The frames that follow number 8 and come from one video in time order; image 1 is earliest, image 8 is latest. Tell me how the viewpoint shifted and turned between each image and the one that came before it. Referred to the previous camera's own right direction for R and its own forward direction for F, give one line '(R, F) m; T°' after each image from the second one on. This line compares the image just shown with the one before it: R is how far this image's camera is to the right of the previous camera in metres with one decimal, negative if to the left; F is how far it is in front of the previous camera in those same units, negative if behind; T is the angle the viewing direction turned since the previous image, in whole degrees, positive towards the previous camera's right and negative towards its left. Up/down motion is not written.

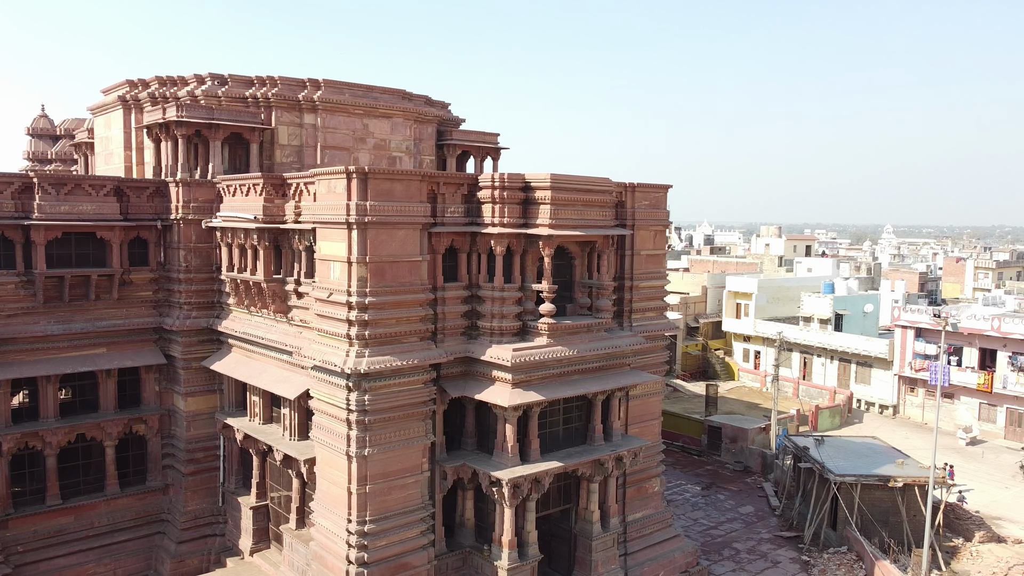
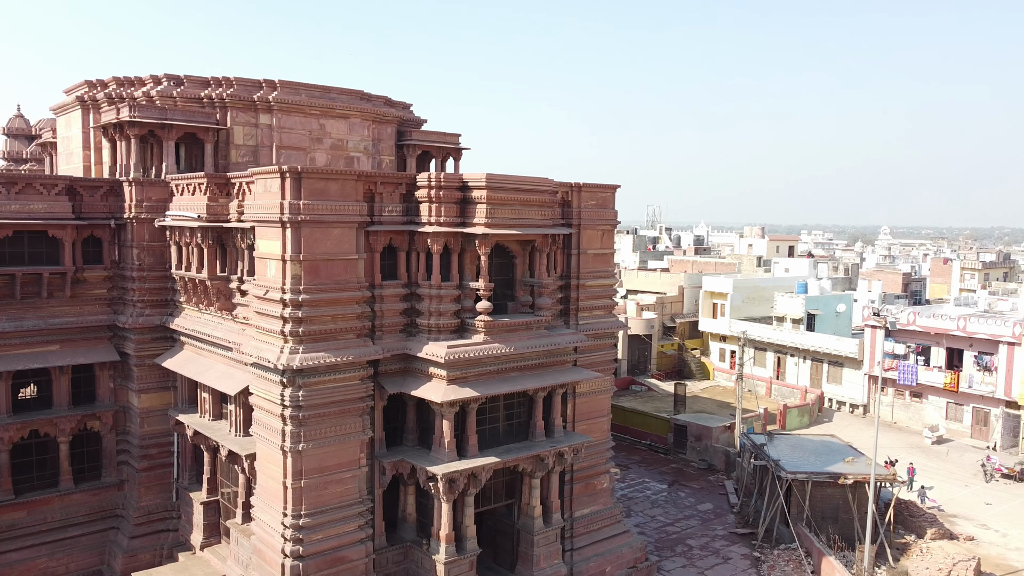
(+1.1, -0.2) m; 0°
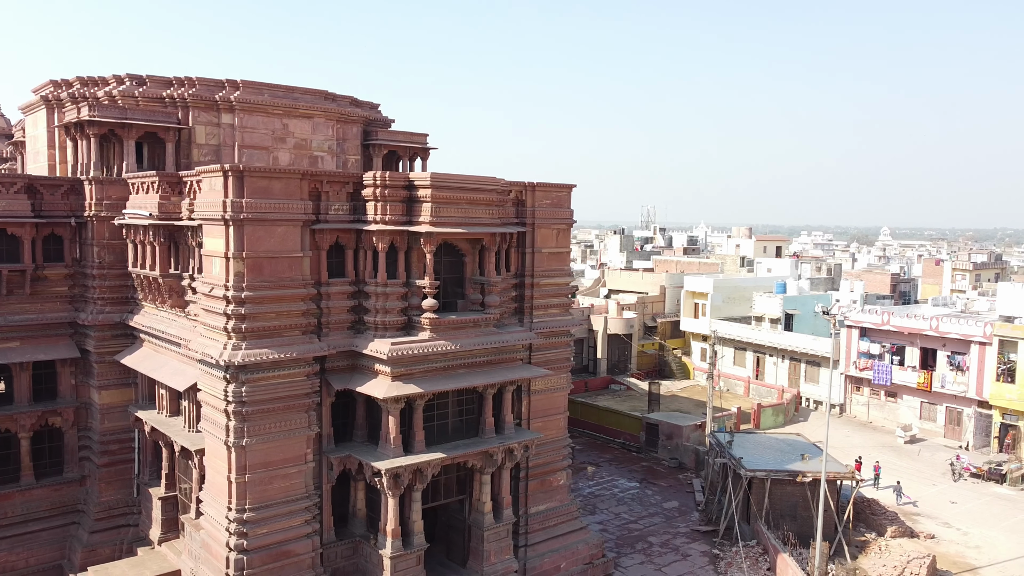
(+1.0, -0.2) m; 0°
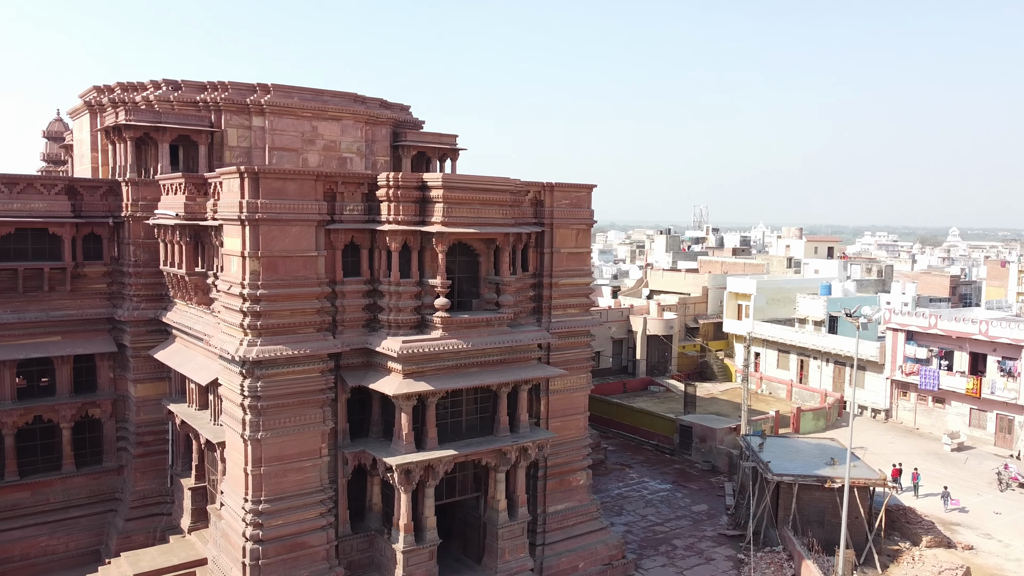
(+0.8, -0.1) m; -4°
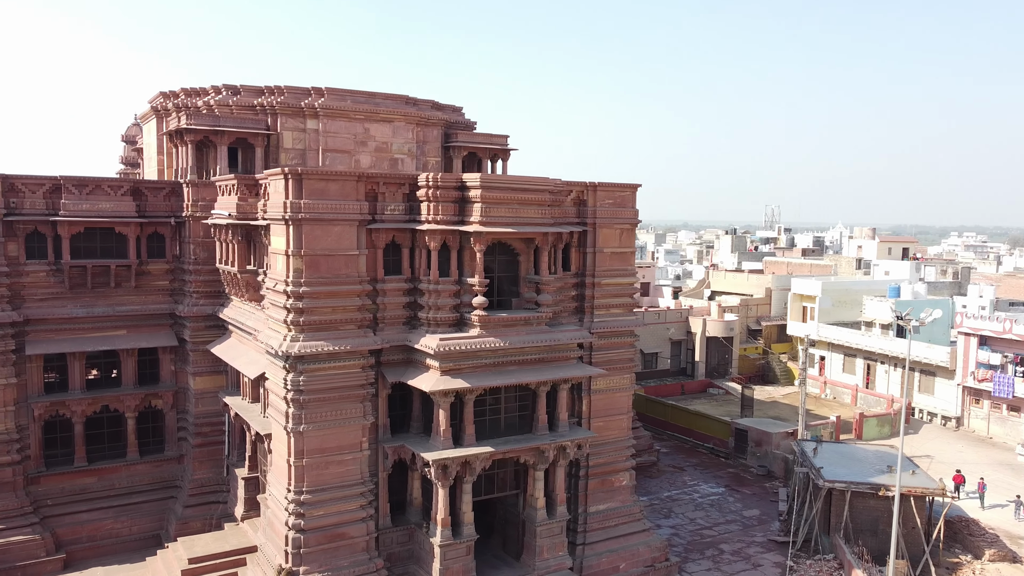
(+0.6, -0.1) m; -5°
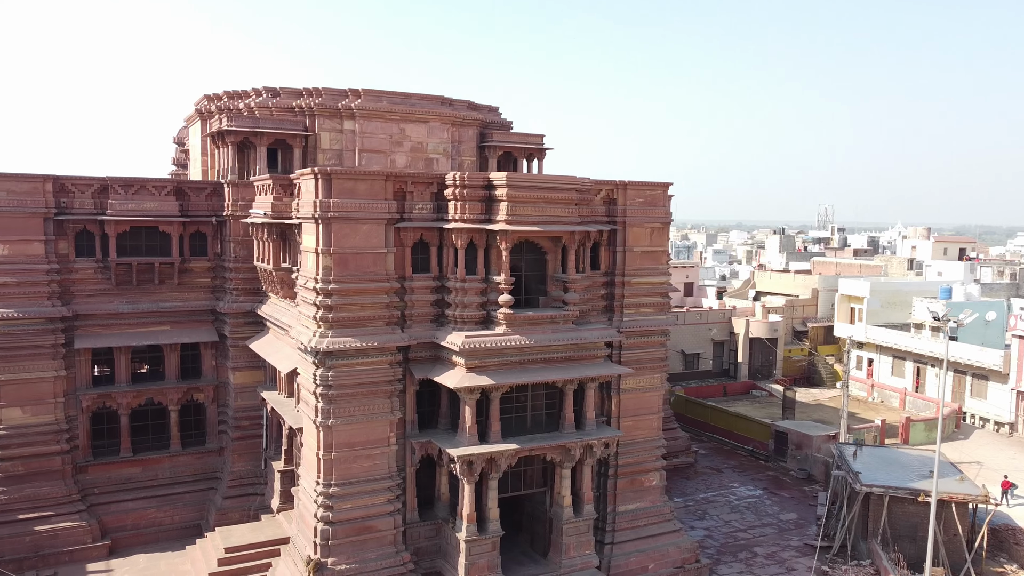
(+0.4, -0.1) m; -4°
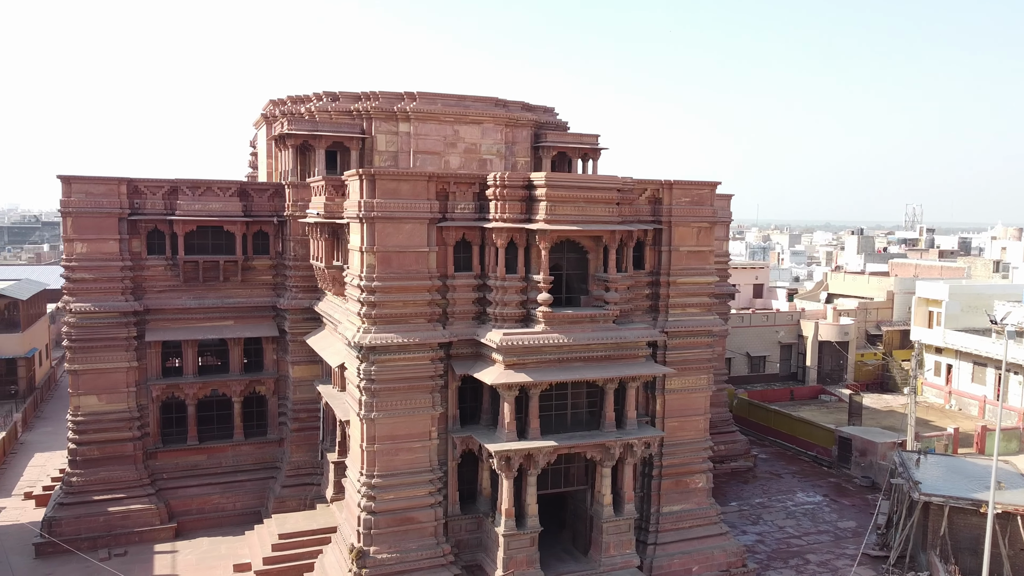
(+0.7, -0.2) m; -6°
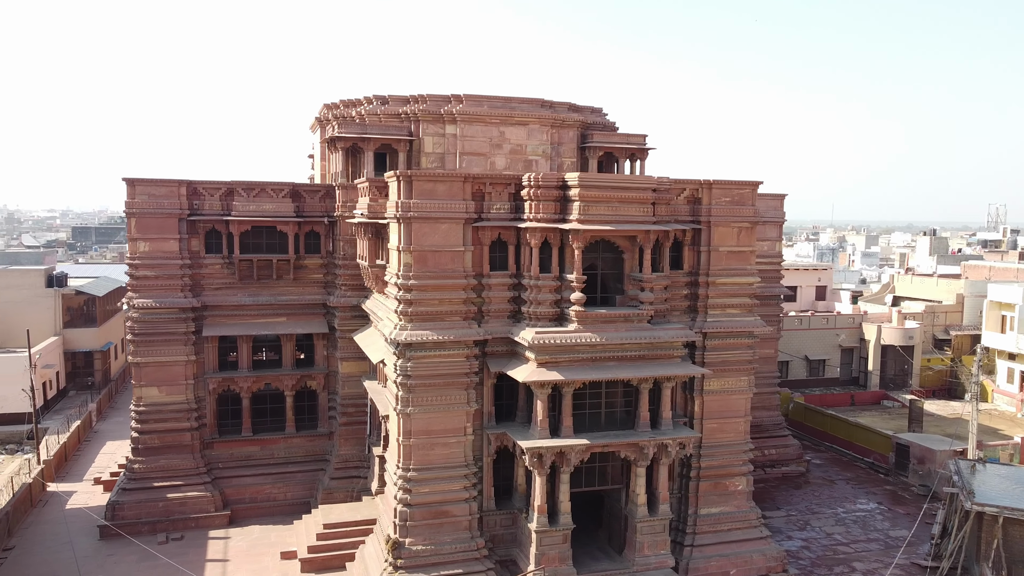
(+0.7, -0.2) m; -5°
